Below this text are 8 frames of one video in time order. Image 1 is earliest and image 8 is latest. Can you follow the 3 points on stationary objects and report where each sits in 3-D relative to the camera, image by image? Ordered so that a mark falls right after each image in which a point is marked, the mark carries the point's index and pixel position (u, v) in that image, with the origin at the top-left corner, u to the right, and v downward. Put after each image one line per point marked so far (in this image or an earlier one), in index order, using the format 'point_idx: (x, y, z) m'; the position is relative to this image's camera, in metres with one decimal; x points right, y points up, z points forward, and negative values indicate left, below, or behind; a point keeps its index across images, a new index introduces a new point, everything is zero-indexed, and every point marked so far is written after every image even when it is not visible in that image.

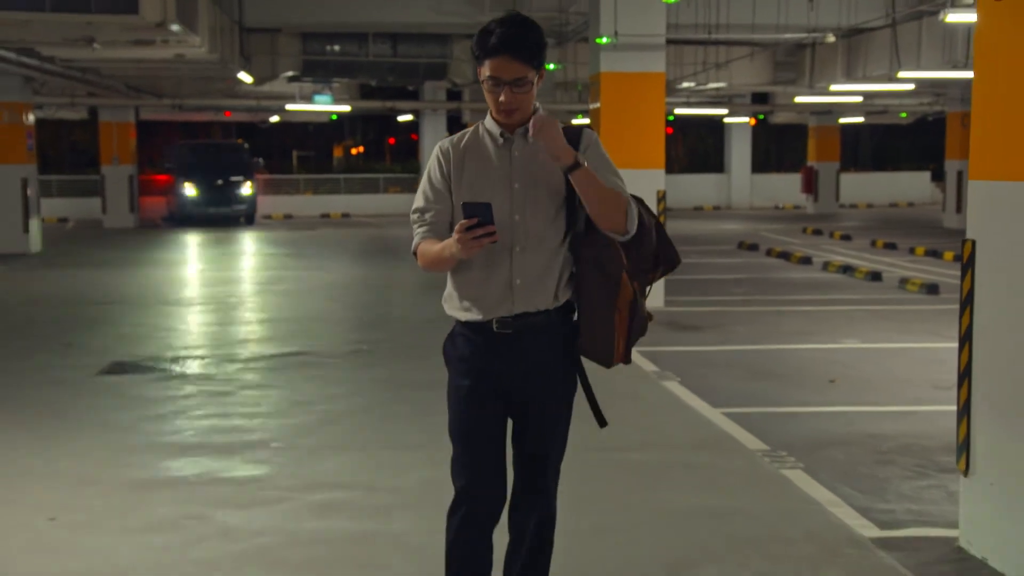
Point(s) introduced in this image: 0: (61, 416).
0: (-2.9, -0.8, +7.3) m
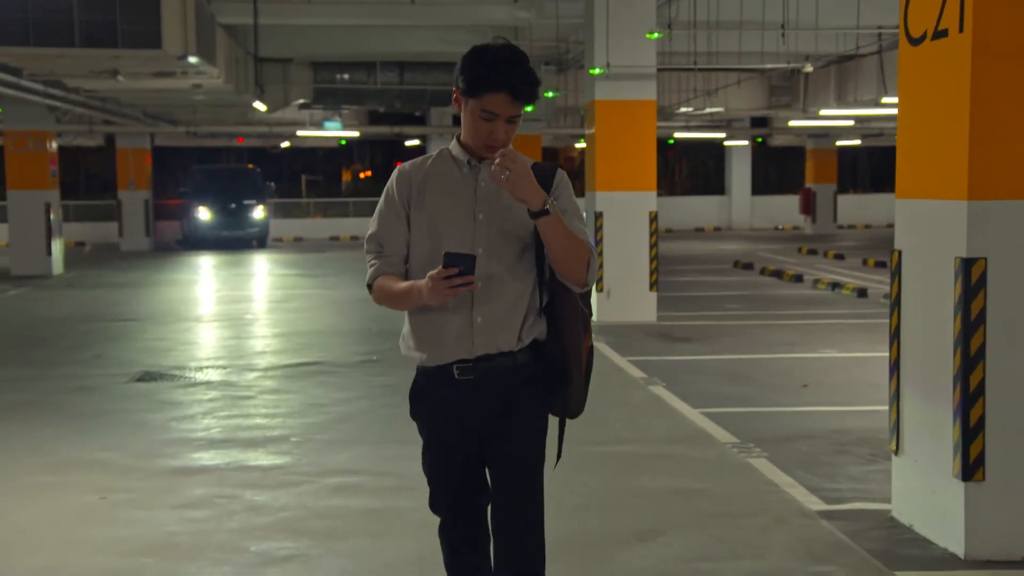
0: (-3.0, -0.9, +8.0) m
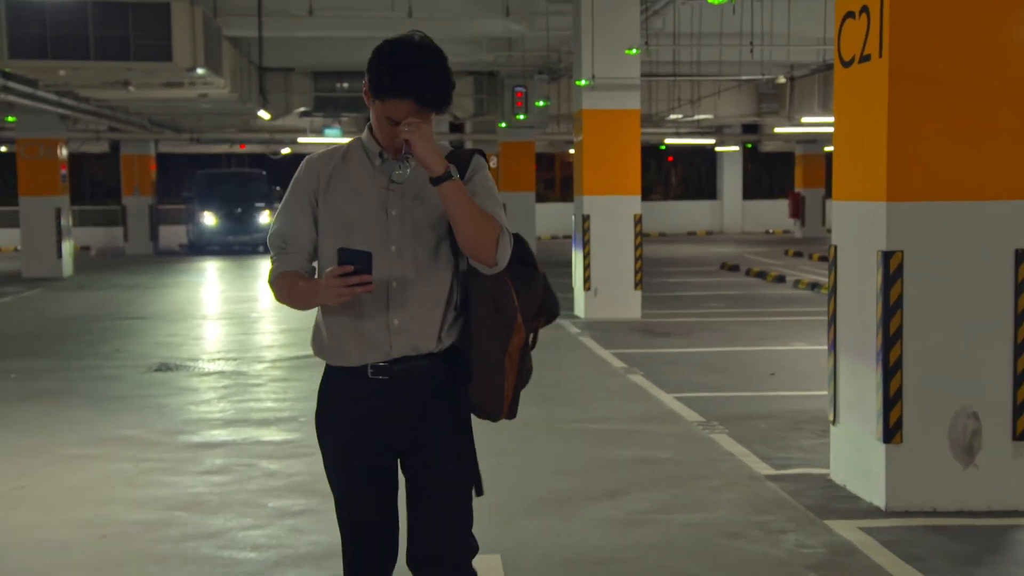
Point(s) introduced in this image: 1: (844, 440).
0: (-3.1, -0.9, +8.7) m
1: (+1.7, -0.8, +5.8) m
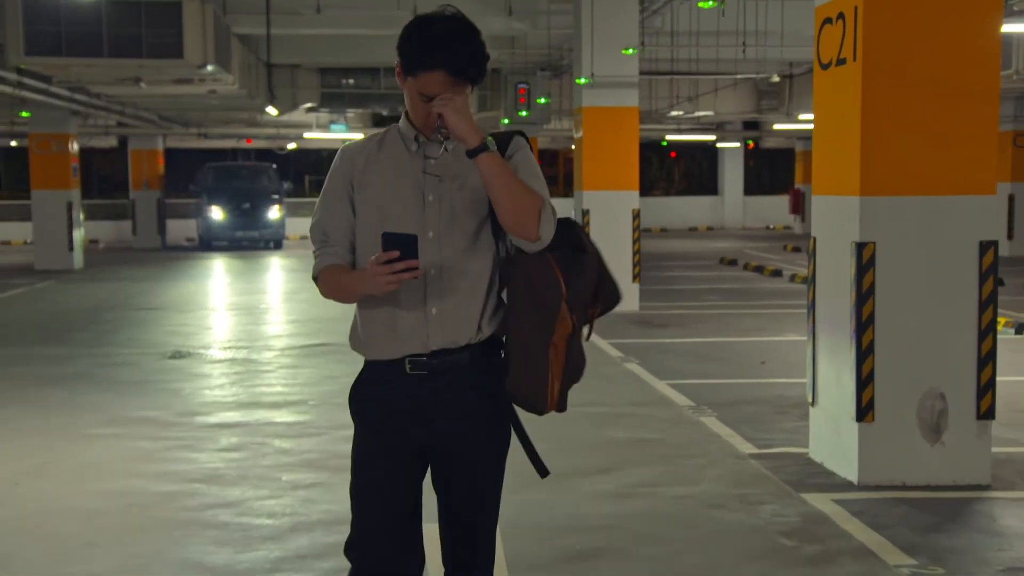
0: (-3.1, -0.8, +9.1) m
1: (+1.7, -0.7, +6.2) m
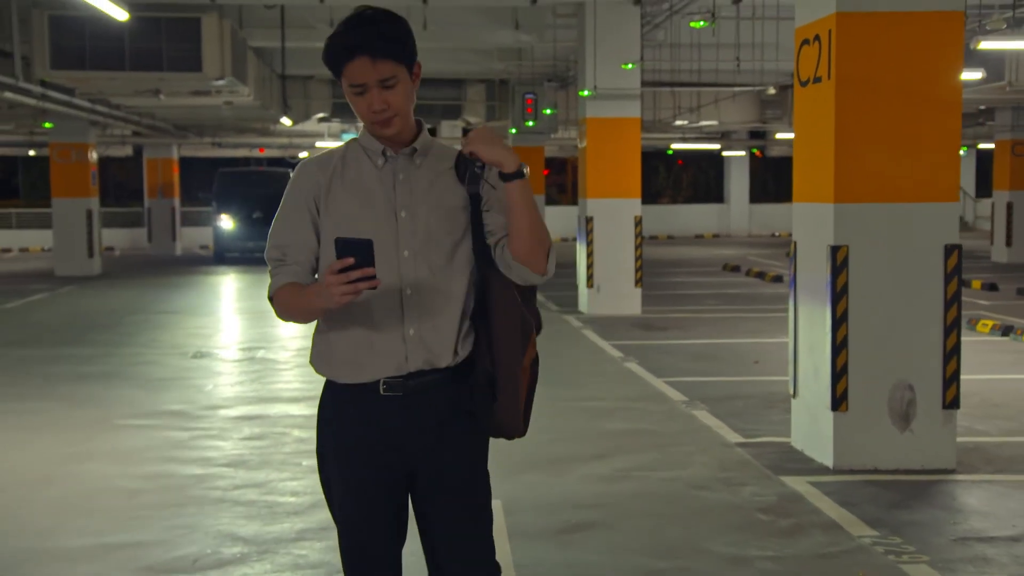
0: (-3.0, -0.8, +9.7) m
1: (+1.8, -0.7, +6.7) m
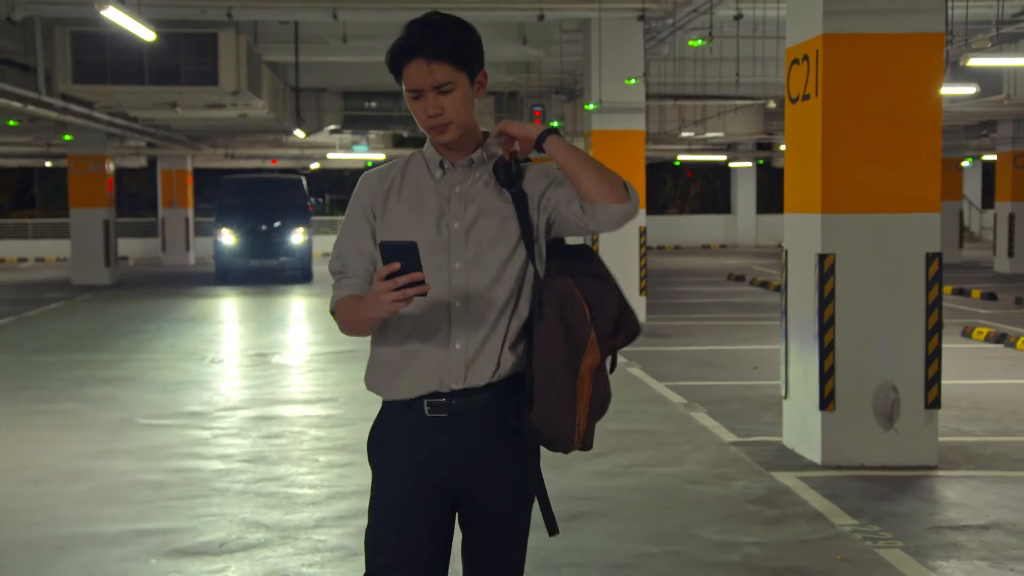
0: (-3.0, -0.9, +10.1) m
1: (+1.8, -0.8, +7.0) m
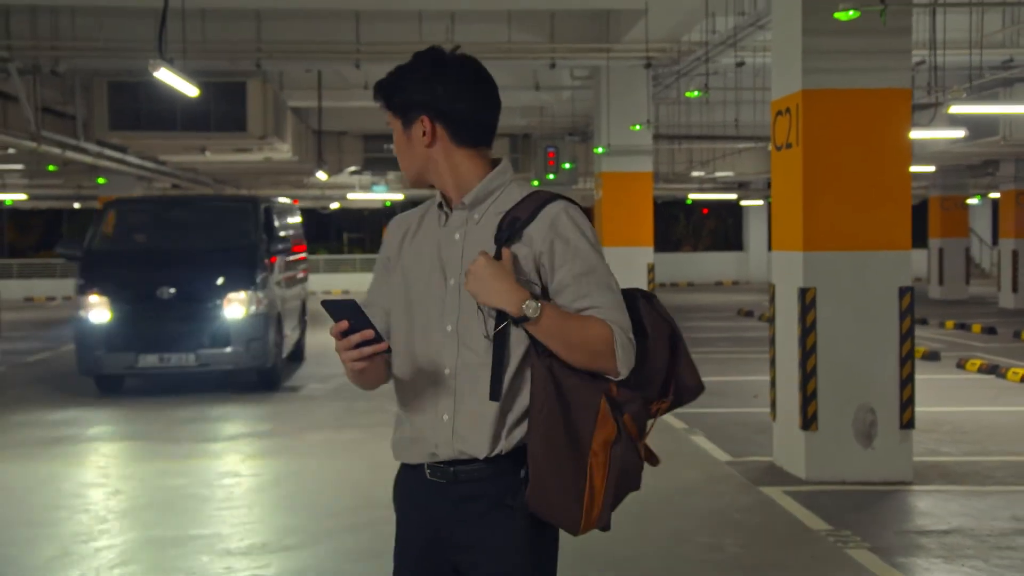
0: (-2.8, -1.2, +10.7) m
1: (+1.9, -1.0, +7.6) m
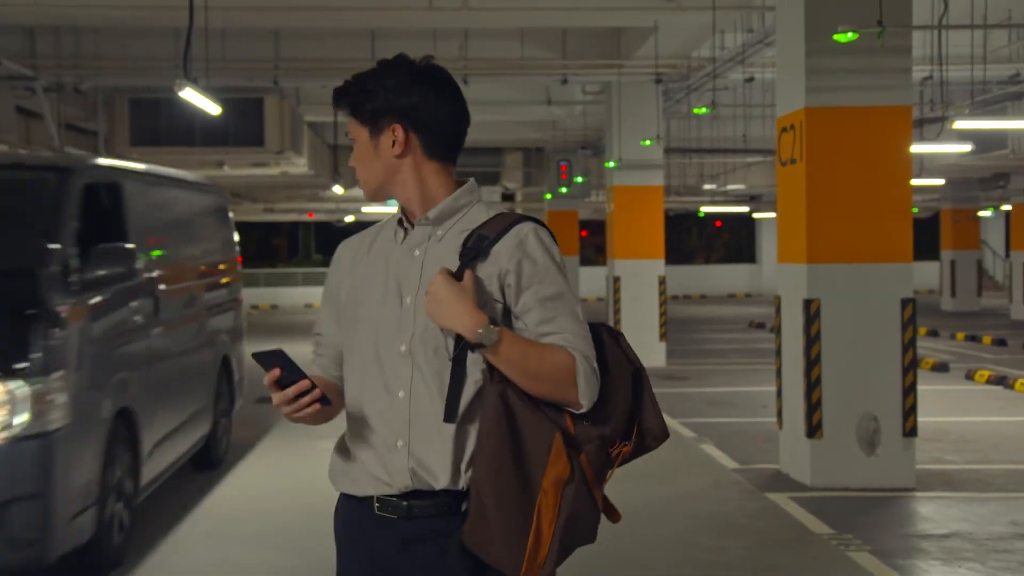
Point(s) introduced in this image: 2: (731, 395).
0: (-2.7, -1.3, +11.0) m
1: (+1.9, -1.1, +7.8) m
2: (+2.5, -1.2, +12.8) m
